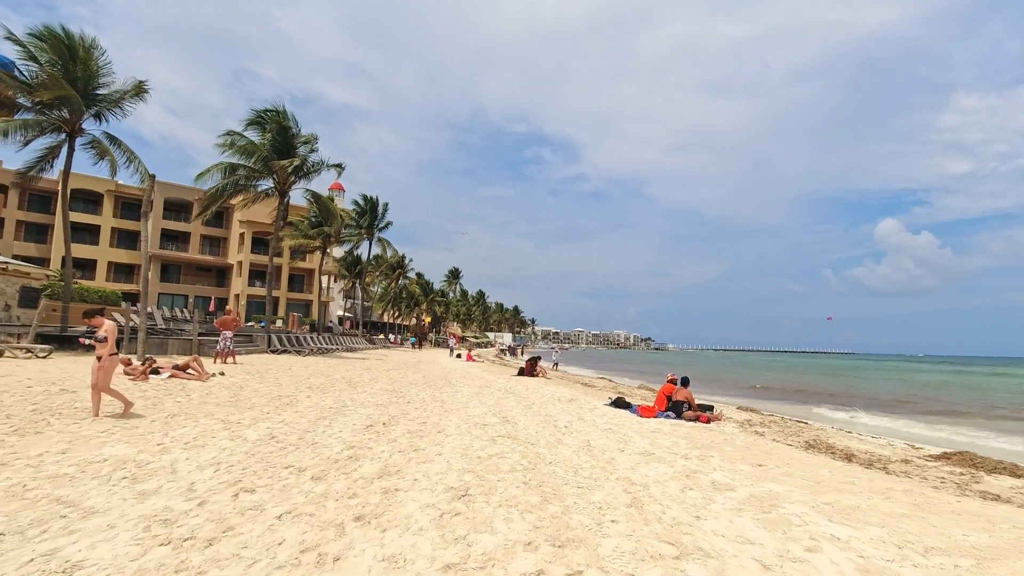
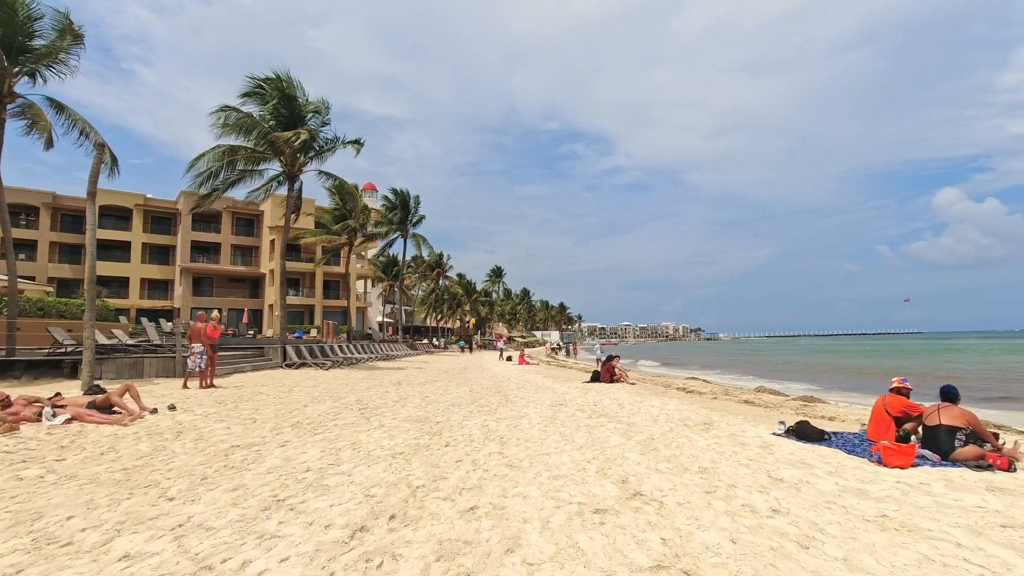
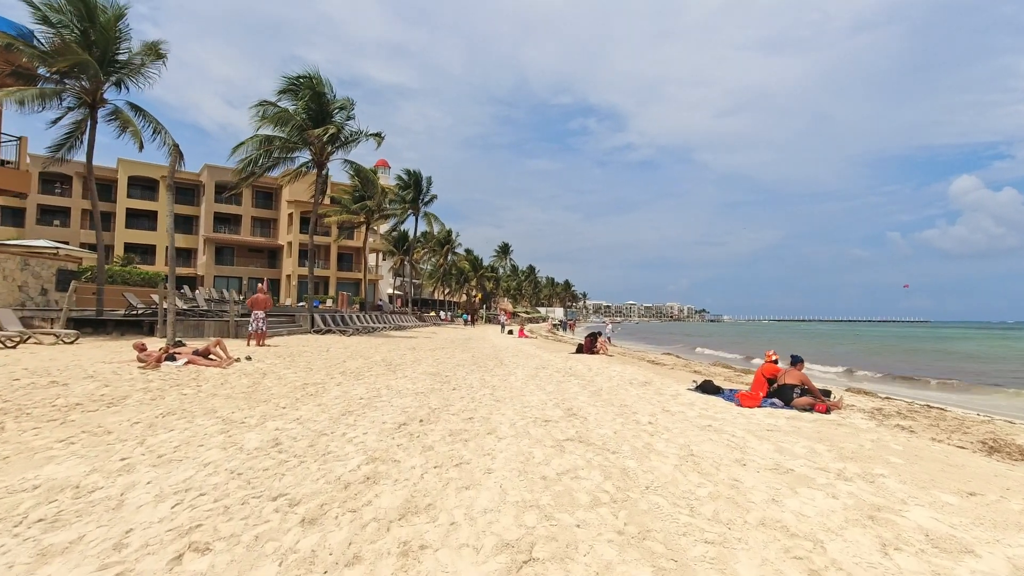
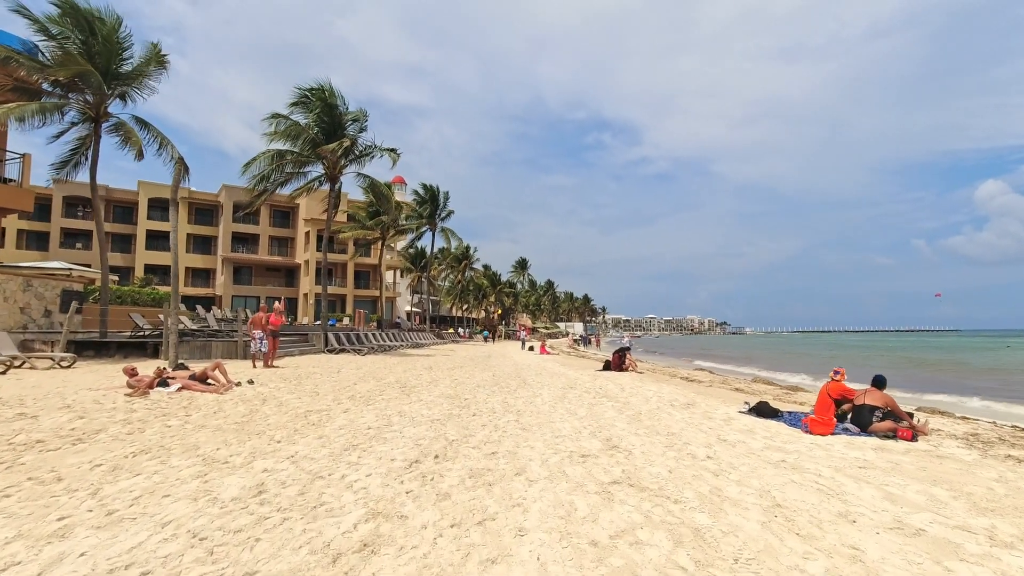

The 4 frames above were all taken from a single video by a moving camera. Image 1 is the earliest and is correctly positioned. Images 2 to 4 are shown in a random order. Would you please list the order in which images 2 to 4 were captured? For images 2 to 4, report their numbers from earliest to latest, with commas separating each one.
3, 4, 2
